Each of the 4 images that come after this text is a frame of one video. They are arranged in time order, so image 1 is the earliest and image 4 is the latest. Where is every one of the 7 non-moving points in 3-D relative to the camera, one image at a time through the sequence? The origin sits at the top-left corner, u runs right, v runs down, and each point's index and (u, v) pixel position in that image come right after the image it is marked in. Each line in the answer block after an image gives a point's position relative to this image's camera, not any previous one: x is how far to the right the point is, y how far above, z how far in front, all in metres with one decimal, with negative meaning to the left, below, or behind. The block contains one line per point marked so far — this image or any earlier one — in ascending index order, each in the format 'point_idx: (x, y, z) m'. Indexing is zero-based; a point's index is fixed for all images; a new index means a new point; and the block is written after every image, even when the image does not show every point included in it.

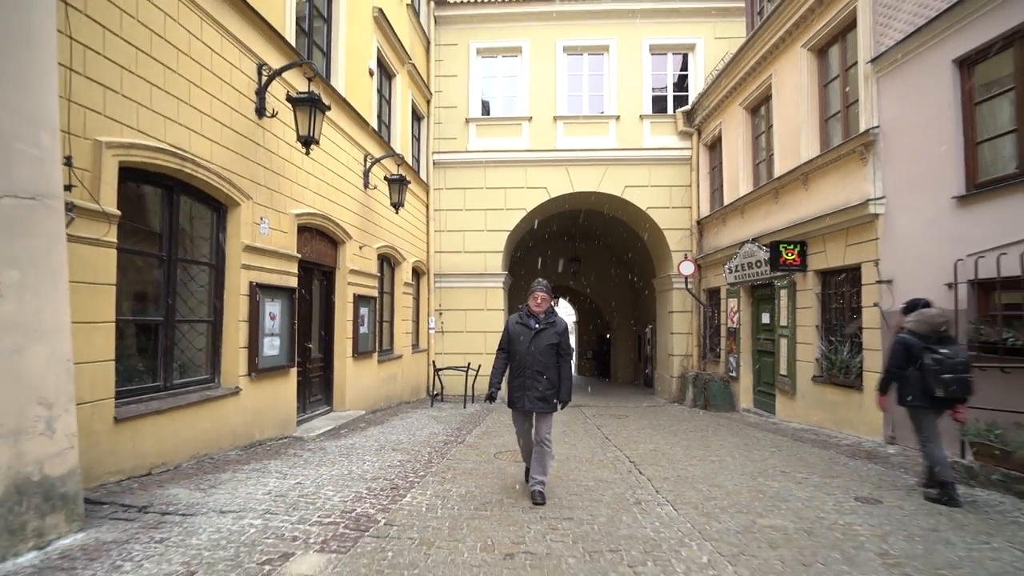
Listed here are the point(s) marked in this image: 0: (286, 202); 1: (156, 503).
0: (-3.4, +1.3, +7.1) m
1: (-3.0, -1.8, +3.9) m
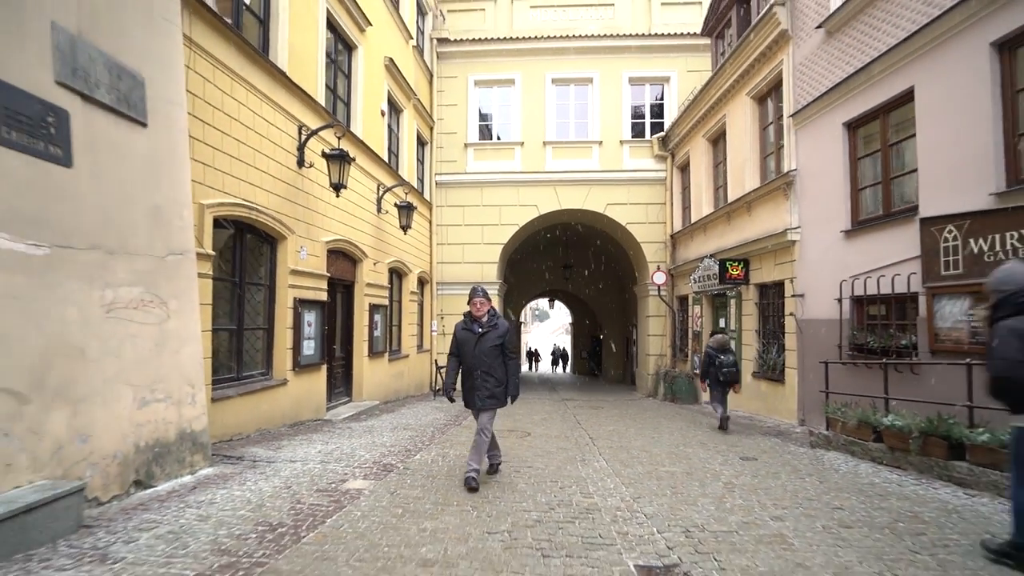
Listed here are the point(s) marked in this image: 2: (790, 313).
0: (-3.7, +1.1, +8.9) m
1: (-3.2, -2.0, +5.7) m
2: (+5.4, -0.5, +9.2) m
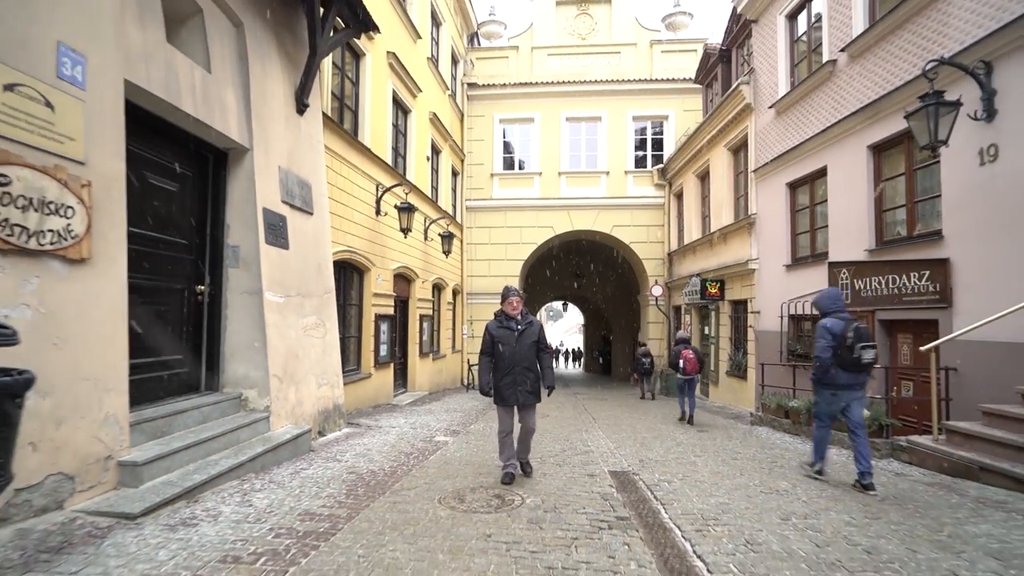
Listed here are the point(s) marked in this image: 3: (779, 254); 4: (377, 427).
0: (-3.1, +0.6, +11.8) m
1: (-2.8, -2.5, +8.6) m
2: (+6.0, -0.9, +11.8) m
3: (+6.2, +0.8, +11.0) m
4: (-2.4, -2.5, +8.2) m
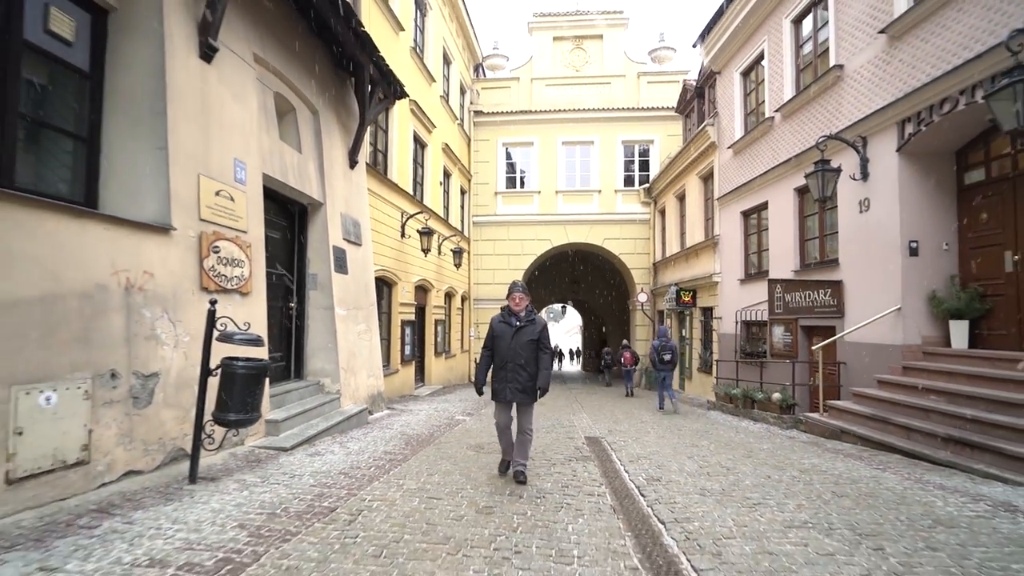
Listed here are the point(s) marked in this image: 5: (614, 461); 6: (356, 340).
0: (-3.0, +0.3, +14.1) m
1: (-2.7, -2.8, +10.9) m
2: (+6.1, -1.2, +14.1) m
3: (+6.3, +0.5, +13.2) m
4: (-2.4, -2.8, +10.5) m
5: (+1.3, -2.3, +6.2) m
6: (-3.0, -1.0, +9.1) m
